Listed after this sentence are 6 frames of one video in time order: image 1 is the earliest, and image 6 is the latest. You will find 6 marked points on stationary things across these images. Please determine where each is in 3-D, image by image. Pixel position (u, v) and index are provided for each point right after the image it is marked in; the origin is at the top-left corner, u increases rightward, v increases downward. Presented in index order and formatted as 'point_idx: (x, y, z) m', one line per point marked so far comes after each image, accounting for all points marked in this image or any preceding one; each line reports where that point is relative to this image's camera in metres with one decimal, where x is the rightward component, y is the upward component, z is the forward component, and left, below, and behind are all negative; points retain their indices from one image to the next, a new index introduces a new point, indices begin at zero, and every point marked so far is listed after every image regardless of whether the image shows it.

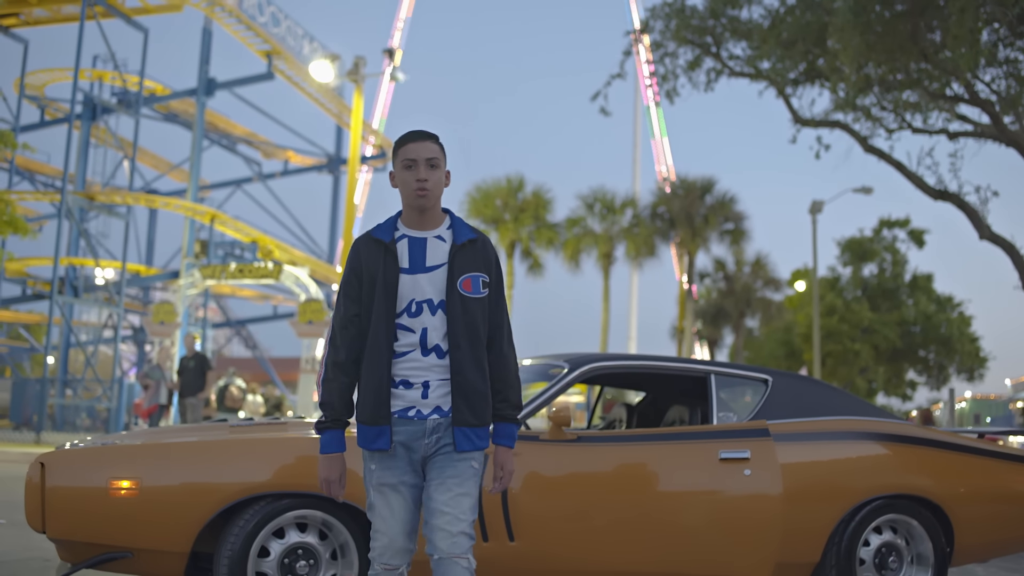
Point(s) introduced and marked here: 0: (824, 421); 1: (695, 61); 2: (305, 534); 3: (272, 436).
0: (+1.8, -0.8, +5.6) m
1: (+3.4, +4.1, +17.4) m
2: (-1.0, -1.2, +4.6) m
3: (-1.2, -0.7, +4.7) m
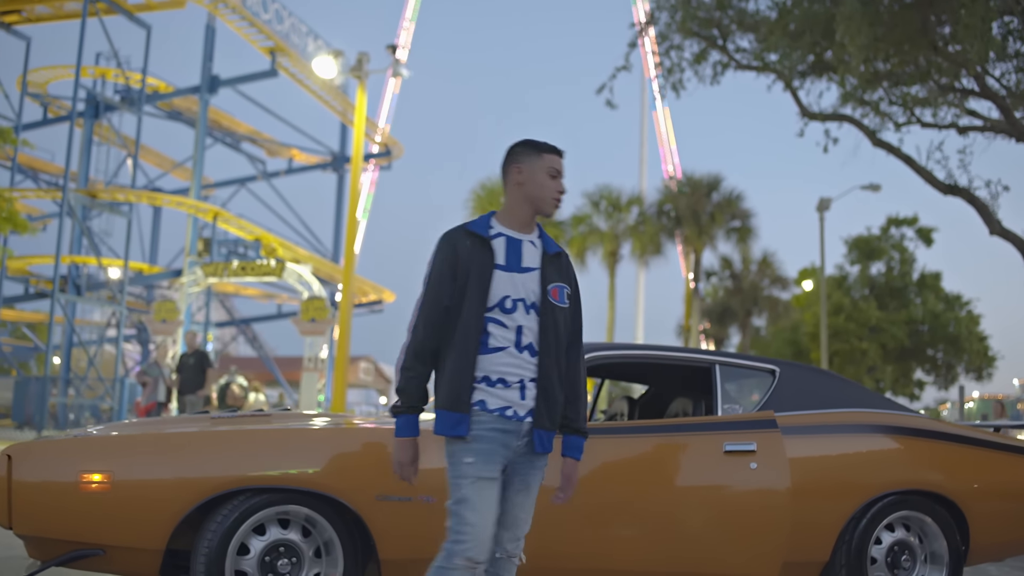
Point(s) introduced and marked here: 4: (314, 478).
0: (+1.7, -0.7, +5.3) m
1: (+3.4, +4.2, +17.2) m
2: (-1.0, -1.1, +4.4) m
3: (-1.2, -0.7, +4.5) m
4: (-0.9, -0.9, +4.3) m
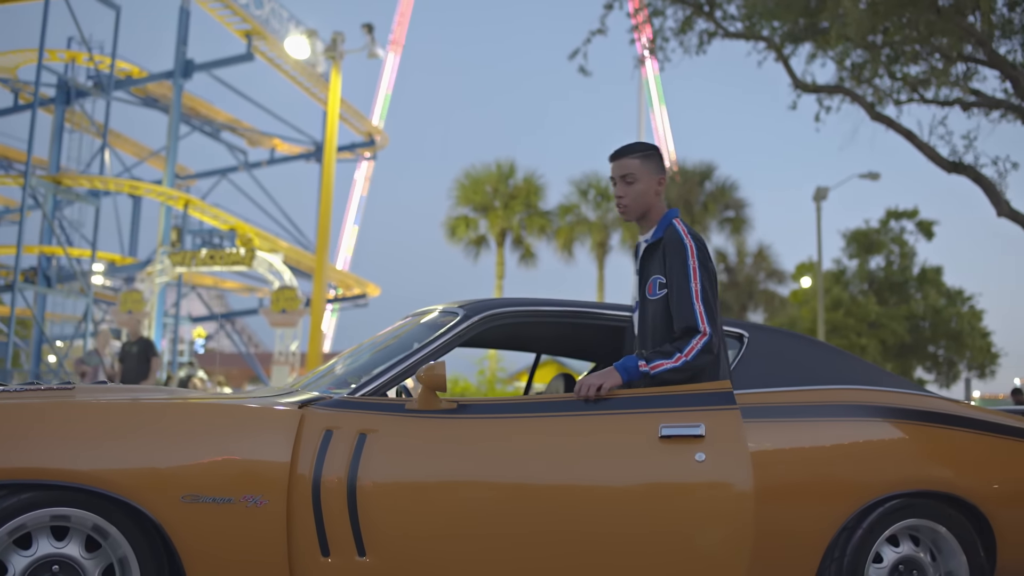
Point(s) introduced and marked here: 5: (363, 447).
0: (+1.3, -0.4, +4.1) m
1: (+2.9, +4.5, +15.9) m
2: (-1.5, -0.9, +3.2) m
3: (-1.7, -0.4, +3.3) m
4: (-1.4, -0.6, +3.1) m
5: (-0.5, -0.6, +3.3) m
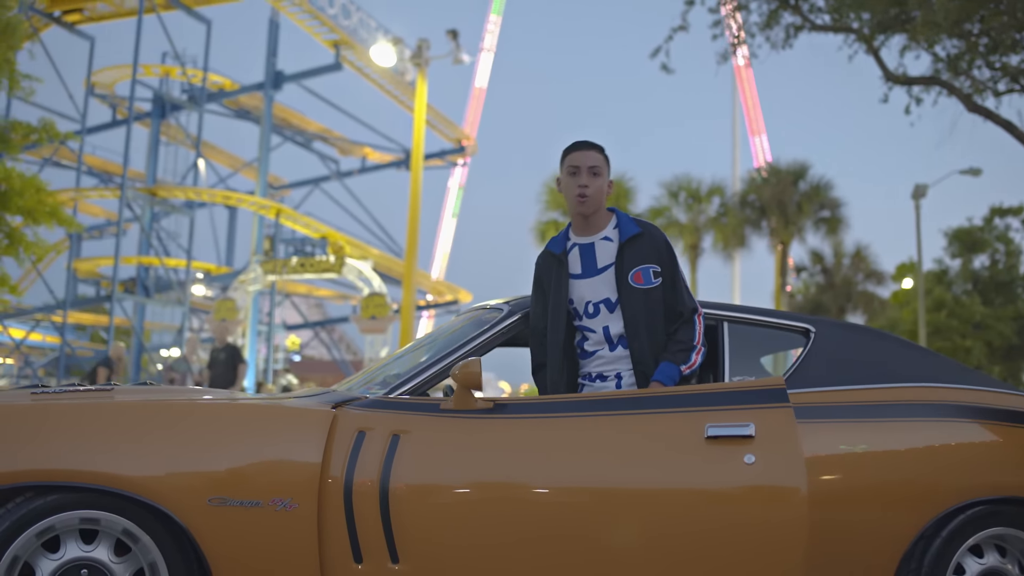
0: (+1.5, -0.4, +3.8) m
1: (+4.2, +4.4, +15.4) m
2: (-1.4, -0.8, +3.1) m
3: (-1.5, -0.4, +3.2) m
4: (-1.3, -0.6, +3.0) m
5: (-0.4, -0.5, +3.2) m
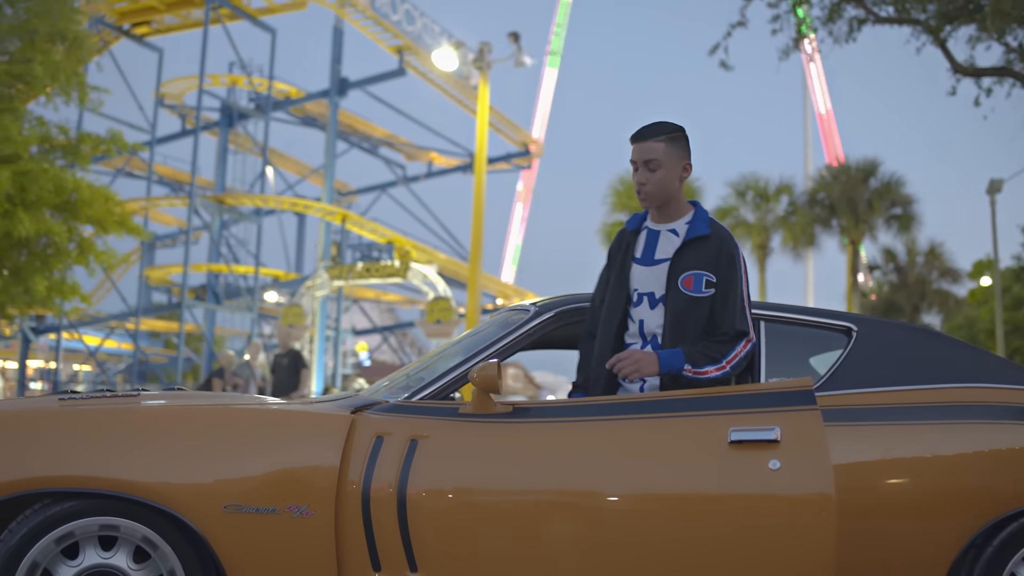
0: (+1.6, -0.4, +3.5) m
1: (+5.1, +4.5, +15.0) m
2: (-1.3, -0.9, +3.1) m
3: (-1.4, -0.4, +3.2) m
4: (-1.2, -0.6, +3.0) m
5: (-0.3, -0.5, +3.1) m
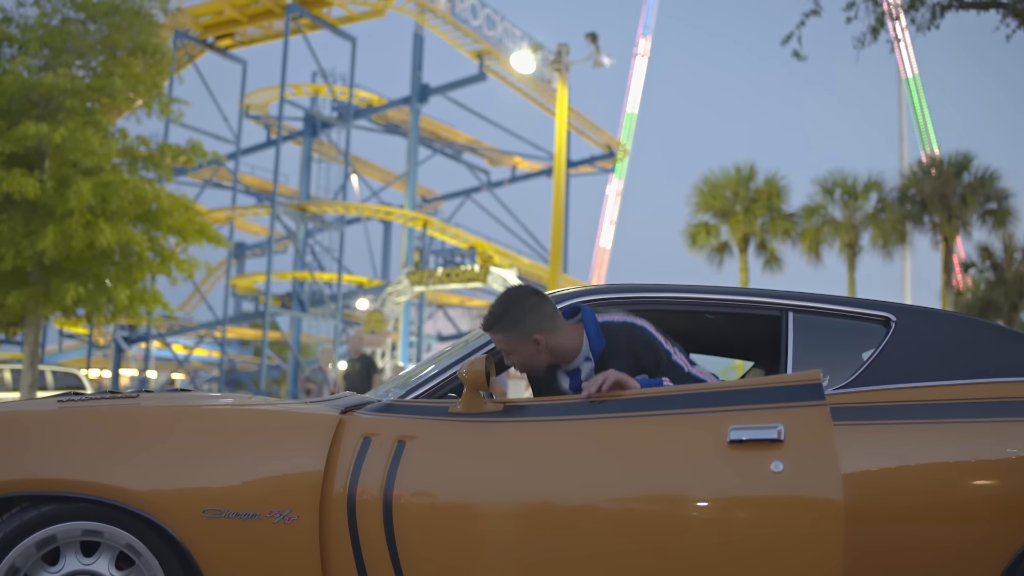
0: (+1.6, -0.3, +3.1) m
1: (+6.2, +4.5, +14.2) m
2: (-1.3, -0.8, +2.9) m
3: (-1.4, -0.4, +3.1) m
4: (-1.2, -0.6, +2.9) m
5: (-0.3, -0.5, +2.9) m
